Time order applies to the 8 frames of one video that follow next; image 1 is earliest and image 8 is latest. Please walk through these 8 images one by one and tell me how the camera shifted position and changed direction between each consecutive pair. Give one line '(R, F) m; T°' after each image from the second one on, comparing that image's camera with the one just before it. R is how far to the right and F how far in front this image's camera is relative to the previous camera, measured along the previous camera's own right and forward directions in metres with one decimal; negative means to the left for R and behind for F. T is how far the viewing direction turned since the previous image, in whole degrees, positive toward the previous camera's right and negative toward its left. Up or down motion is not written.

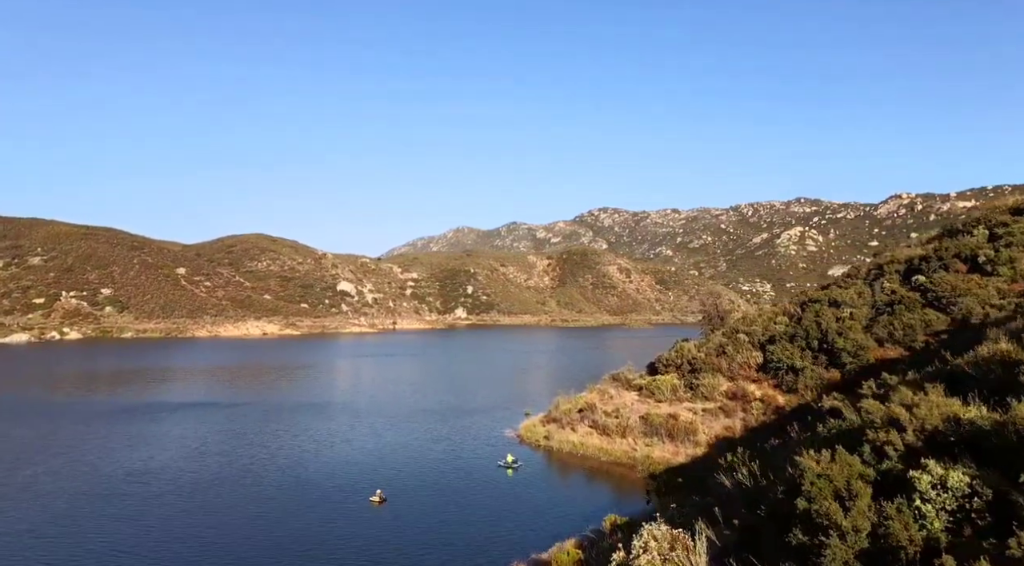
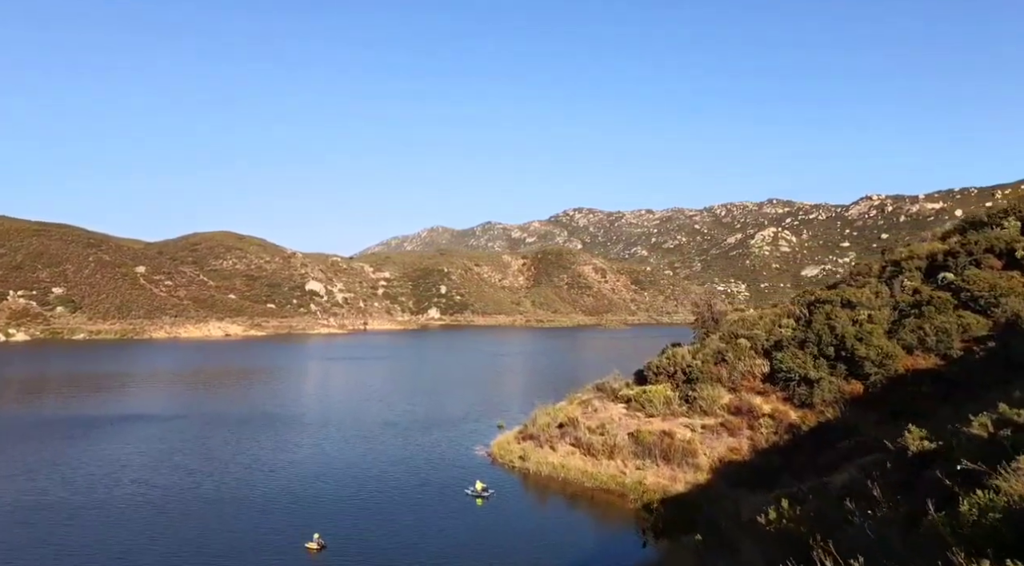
(+0.1, +3.2) m; +2°
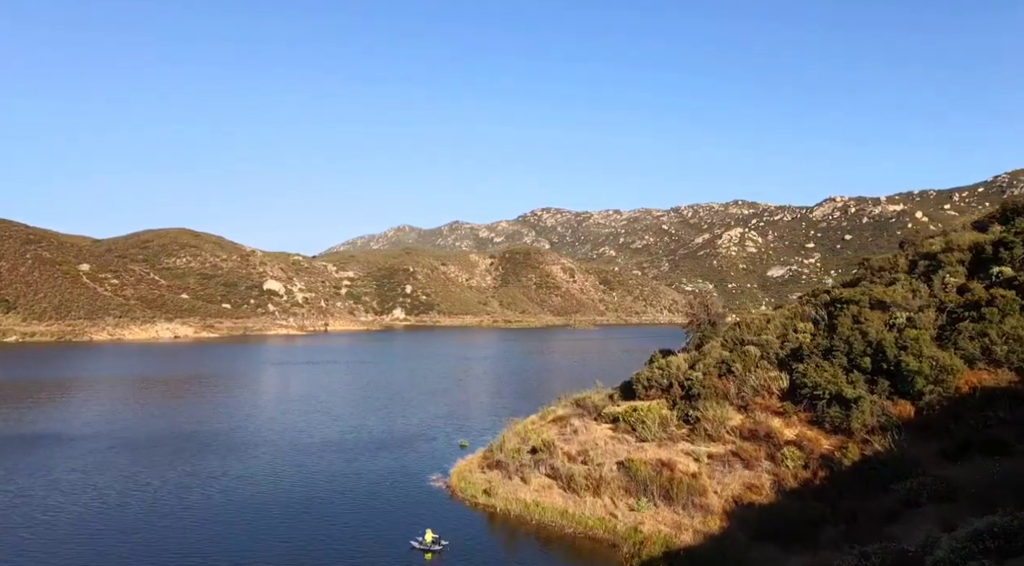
(+0.1, +4.0) m; +2°
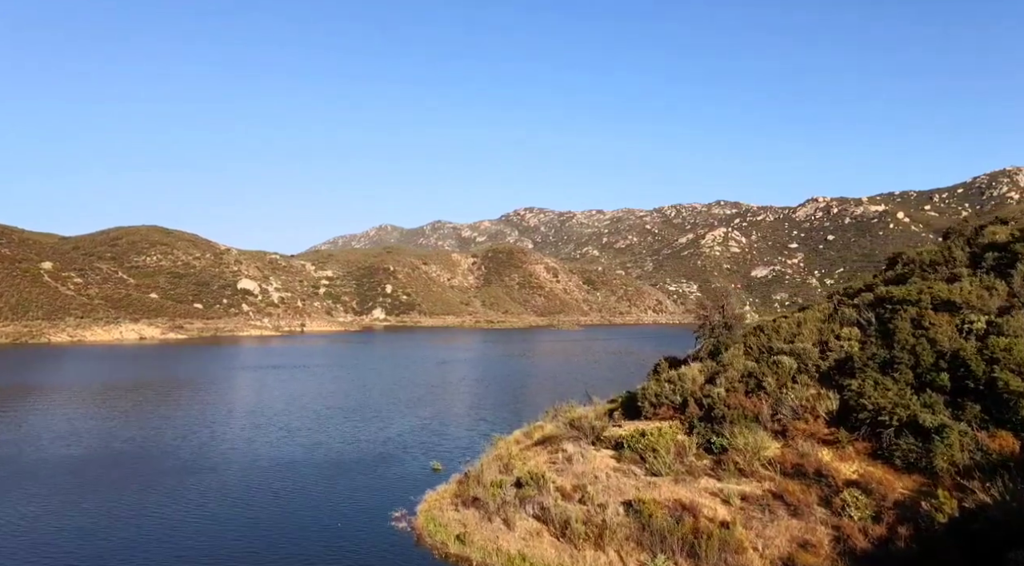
(0.0, +3.6) m; +1°
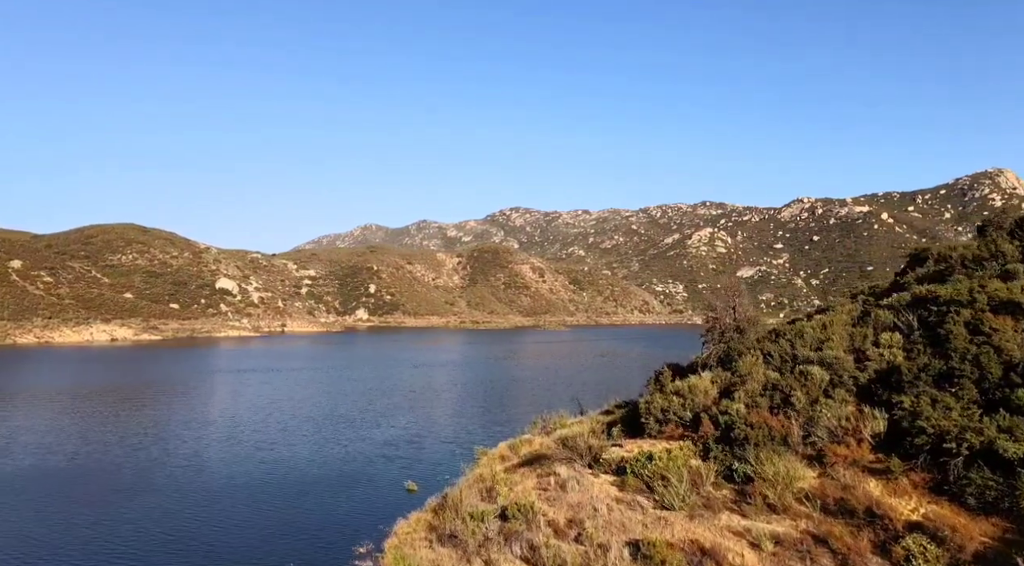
(0.0, +2.4) m; +1°
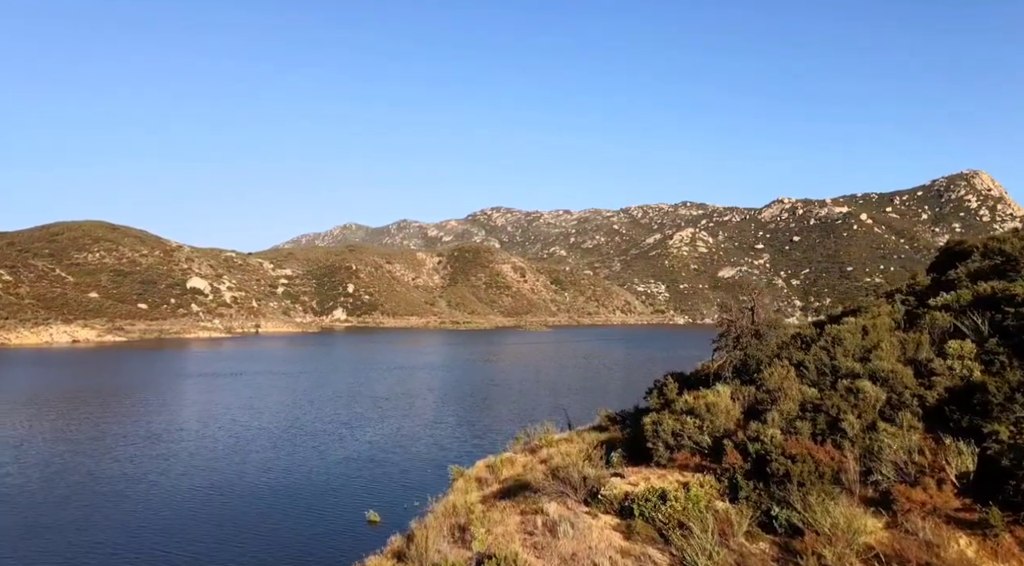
(0.0, +2.8) m; +1°
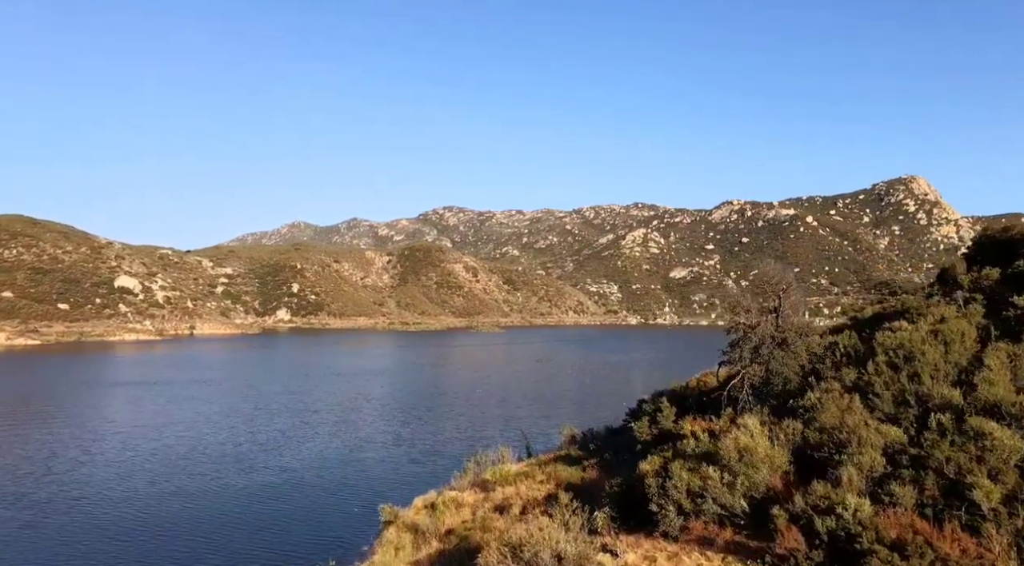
(+0.1, +4.1) m; +4°
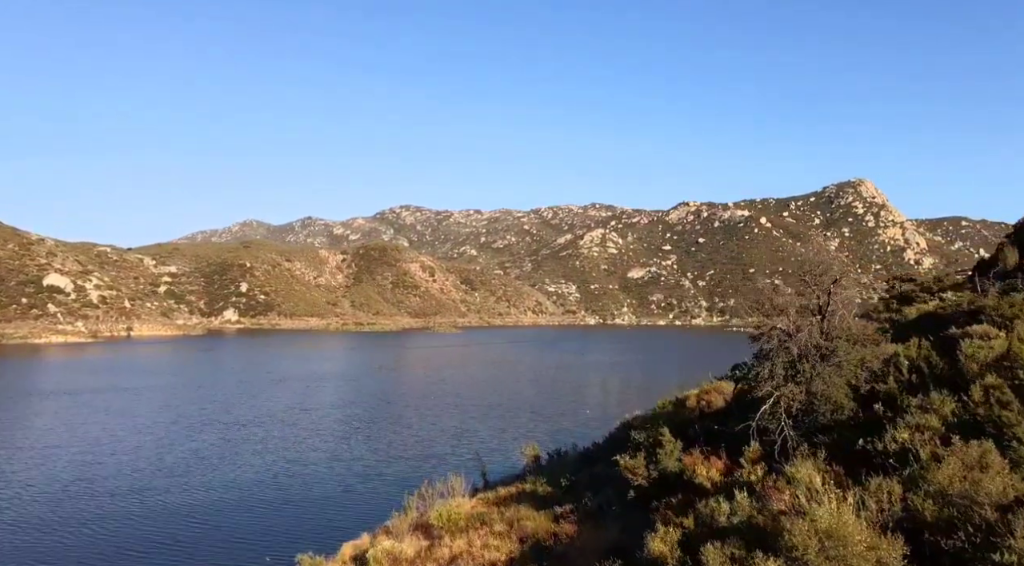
(+0.1, +3.4) m; +3°
